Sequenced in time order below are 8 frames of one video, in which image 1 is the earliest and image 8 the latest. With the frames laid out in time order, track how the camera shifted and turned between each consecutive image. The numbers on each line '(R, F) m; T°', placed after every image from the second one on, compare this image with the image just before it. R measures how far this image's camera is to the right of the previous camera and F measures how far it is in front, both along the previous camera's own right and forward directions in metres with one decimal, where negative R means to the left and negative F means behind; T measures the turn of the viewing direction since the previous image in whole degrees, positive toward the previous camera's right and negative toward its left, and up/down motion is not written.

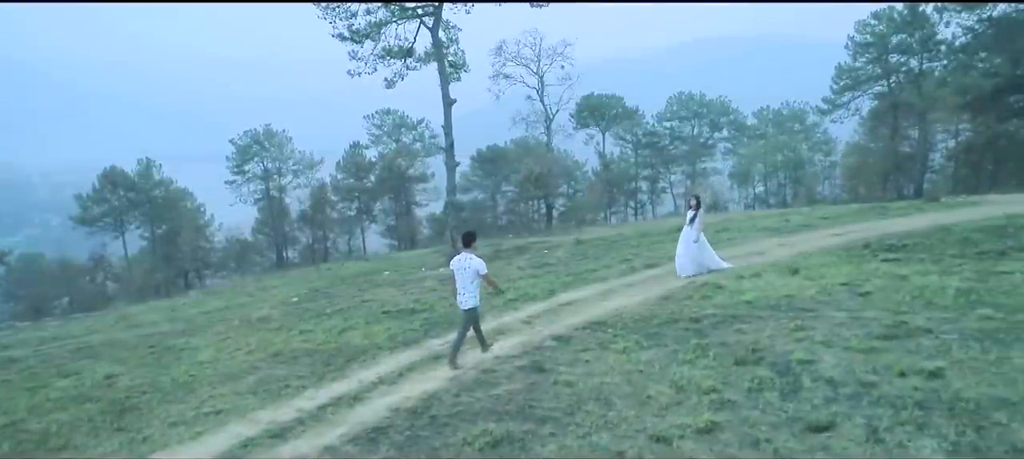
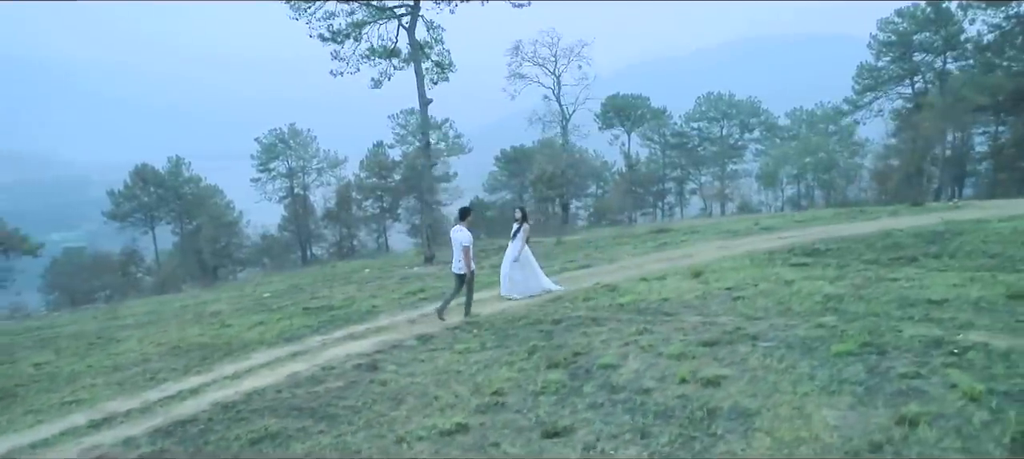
(+2.5, +0.1) m; -4°
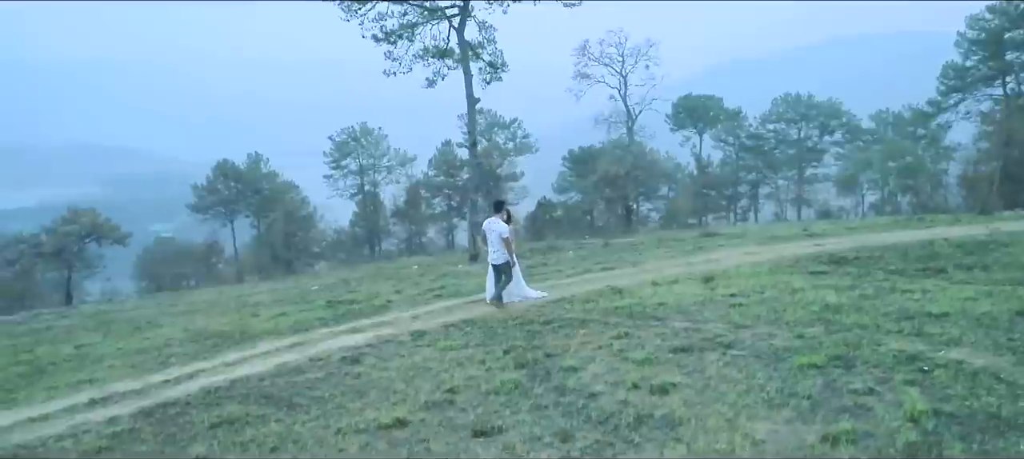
(+1.1, +0.1) m; -6°
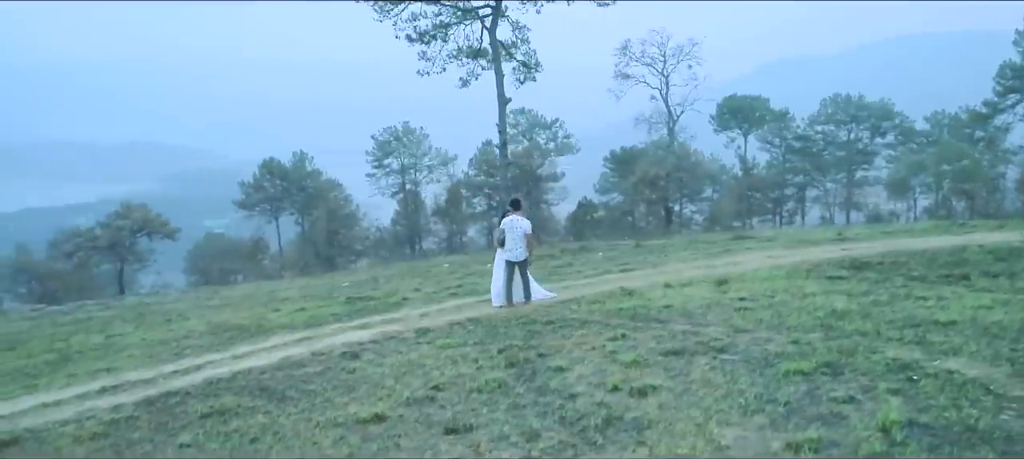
(+0.6, 0.0) m; -4°
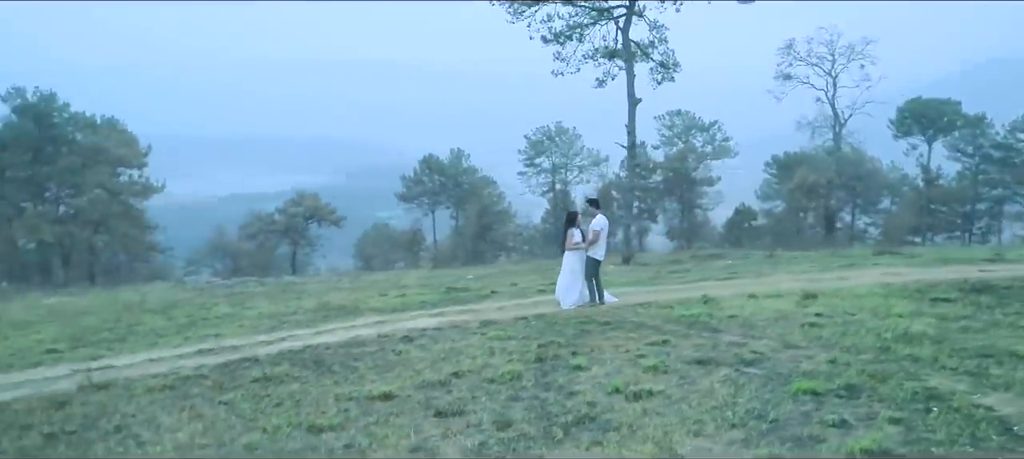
(+1.4, 0.0) m; -13°
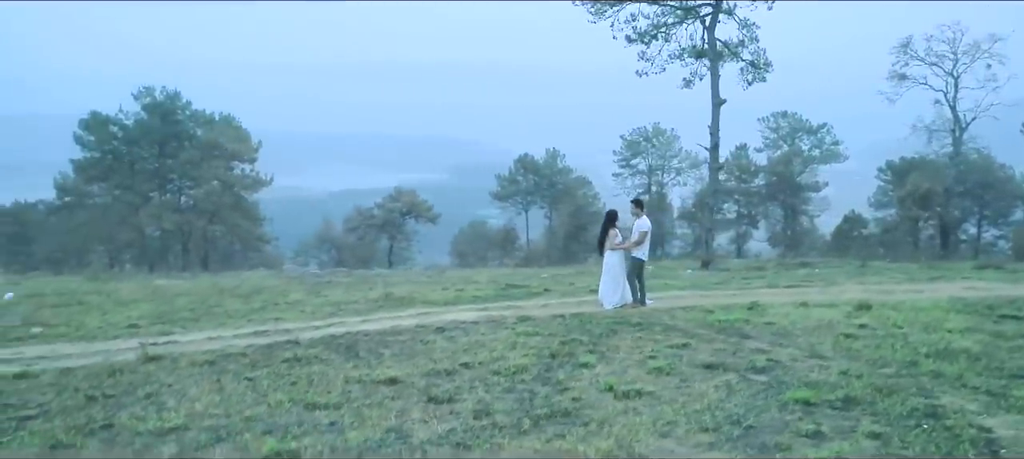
(+0.9, -0.1) m; -8°
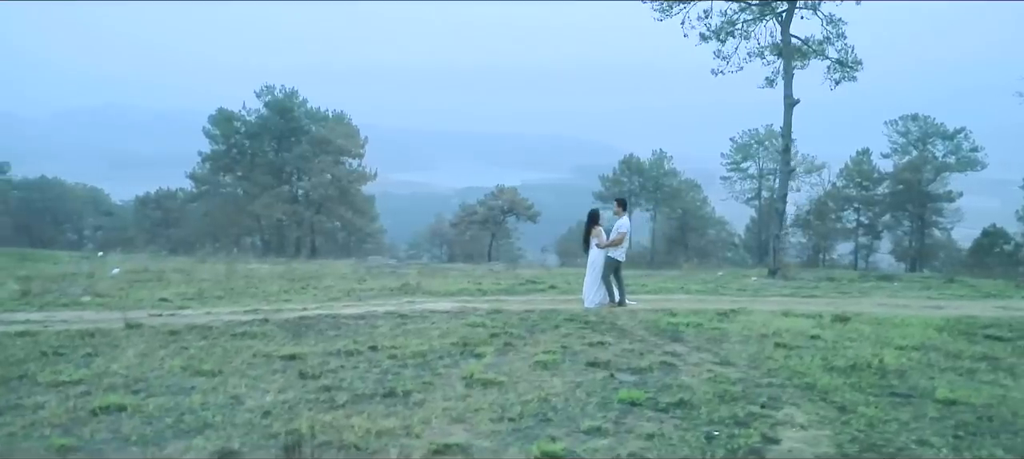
(+2.3, 0.0) m; -10°
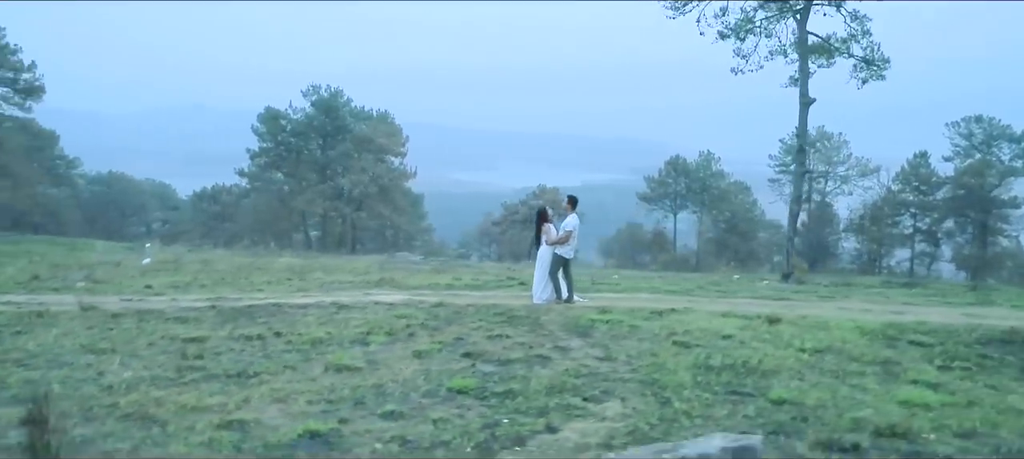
(+1.8, 0.0) m; -5°
